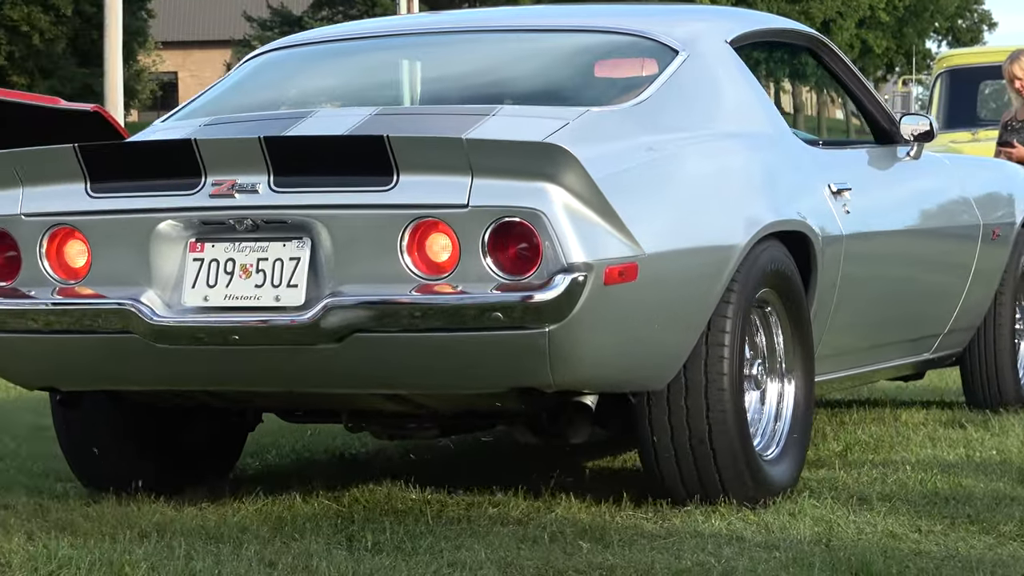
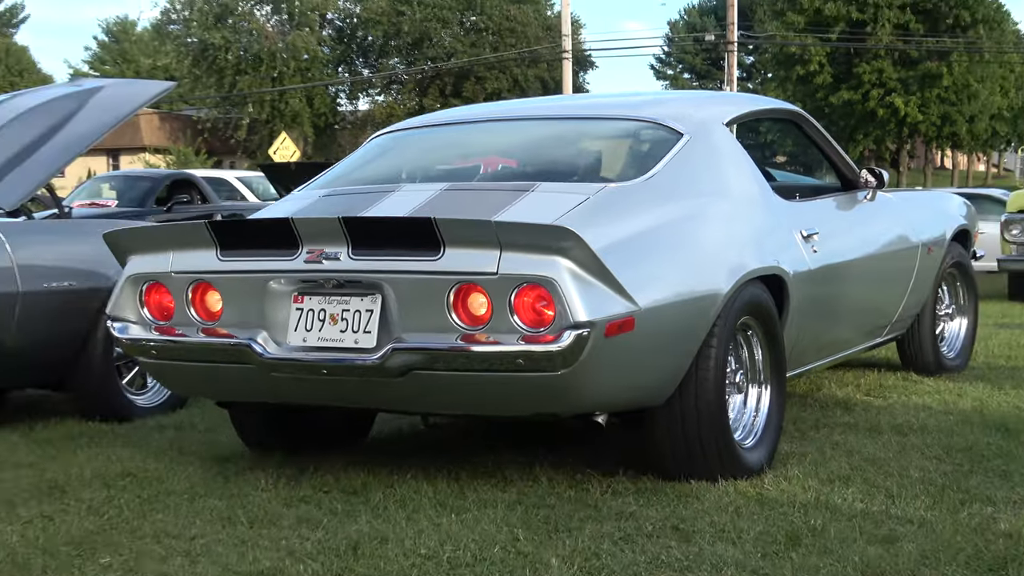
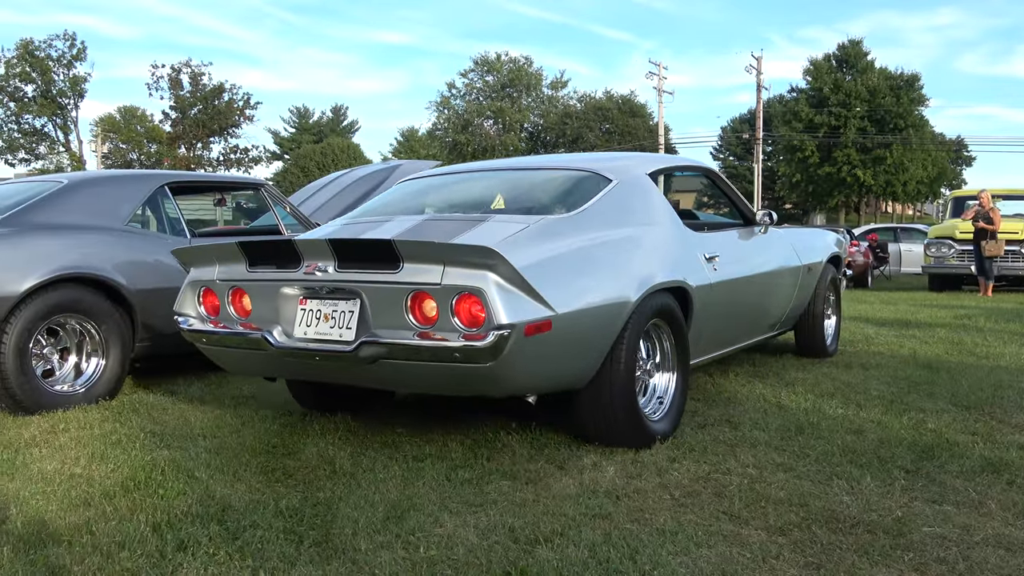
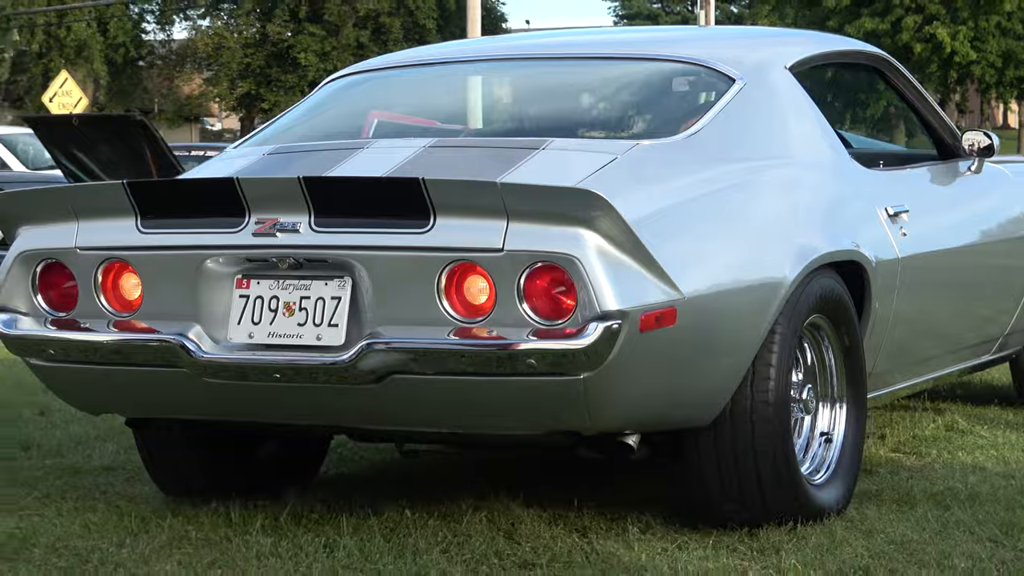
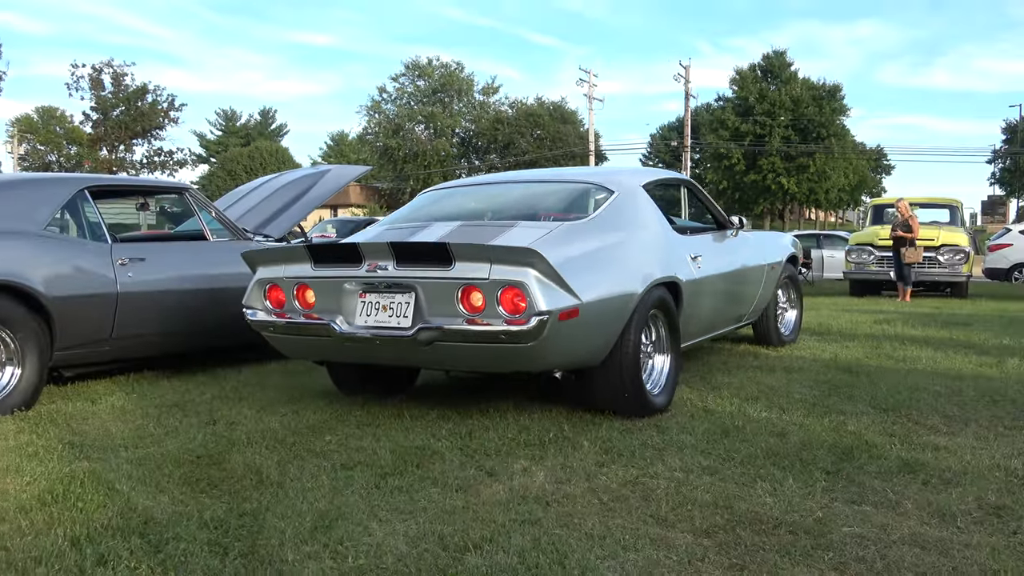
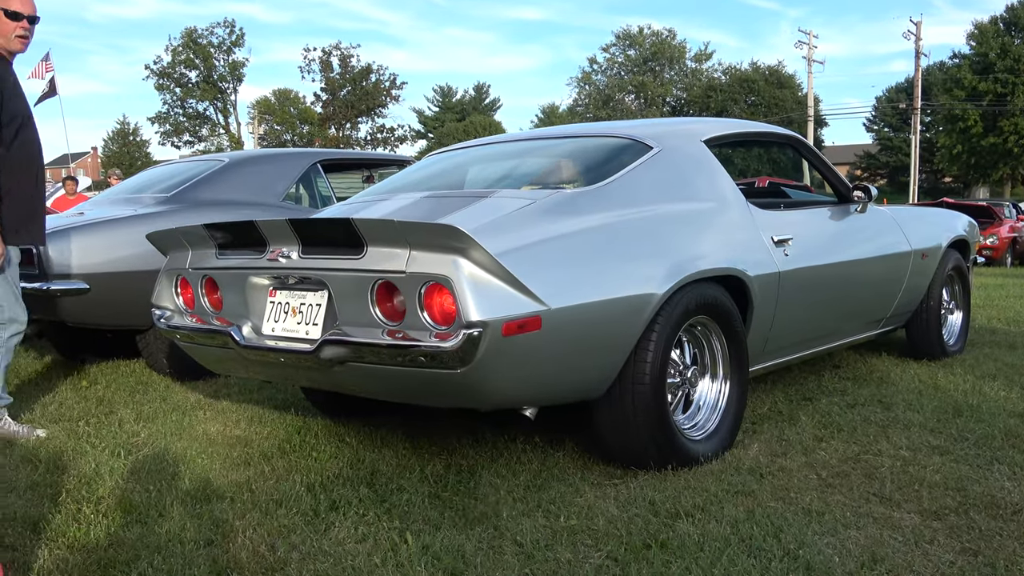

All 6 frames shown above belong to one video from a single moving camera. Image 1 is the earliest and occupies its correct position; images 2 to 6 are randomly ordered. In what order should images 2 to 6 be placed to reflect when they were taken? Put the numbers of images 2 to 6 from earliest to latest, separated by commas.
4, 2, 5, 3, 6
